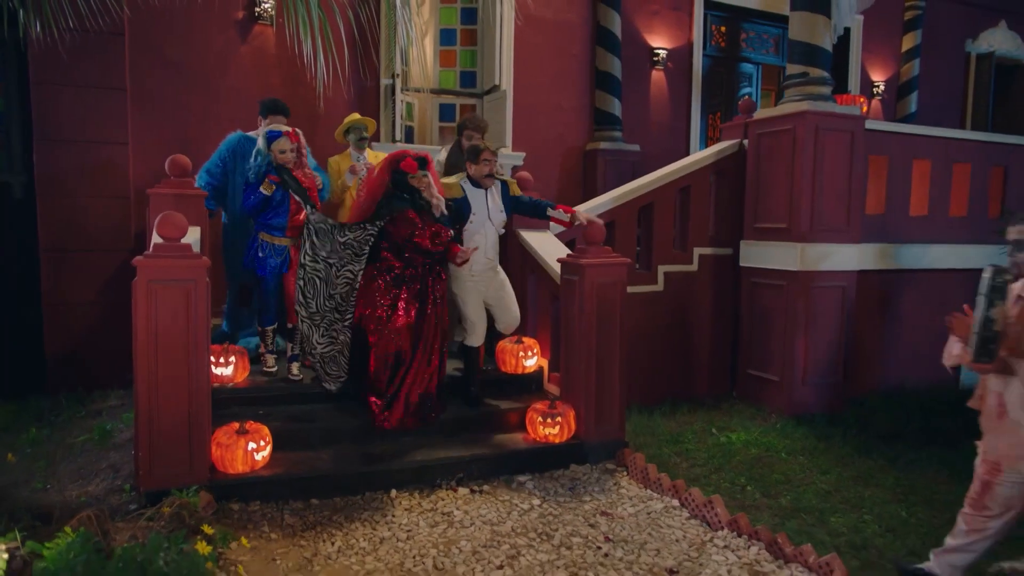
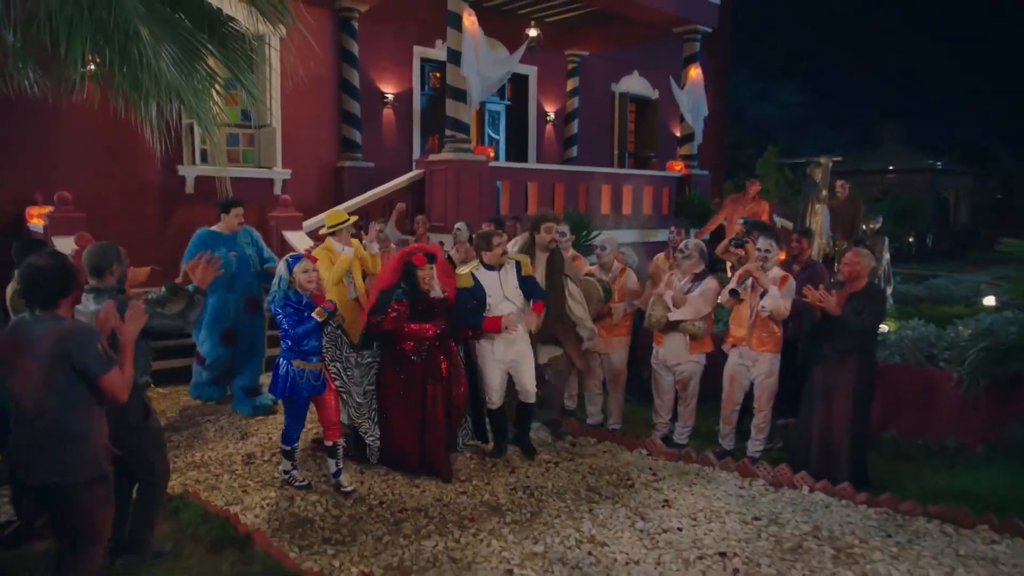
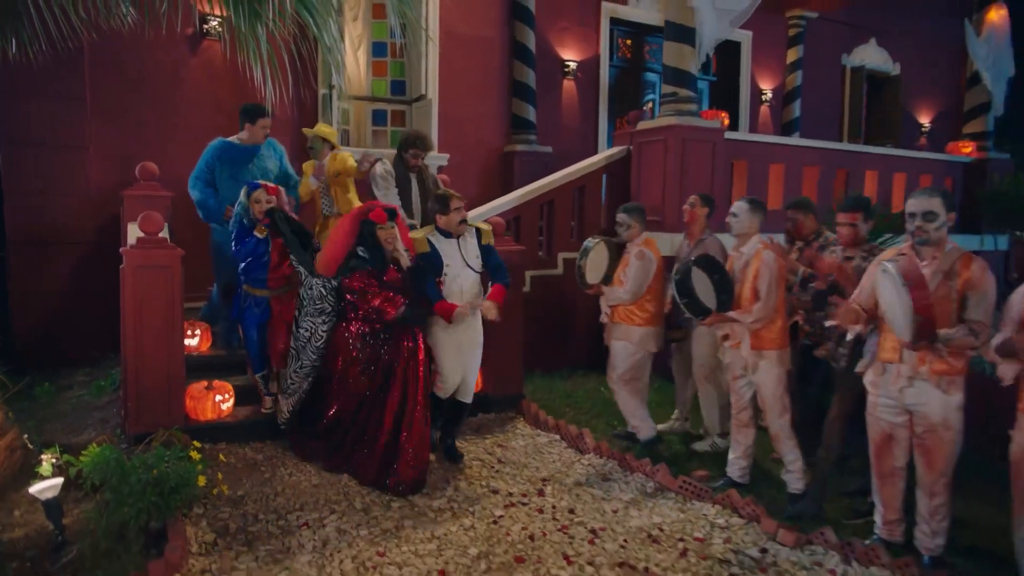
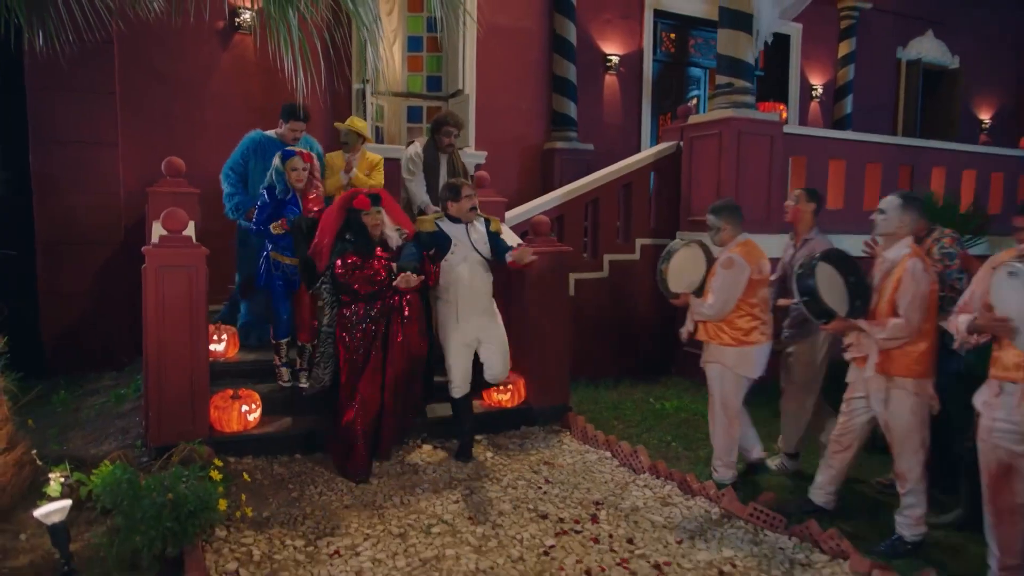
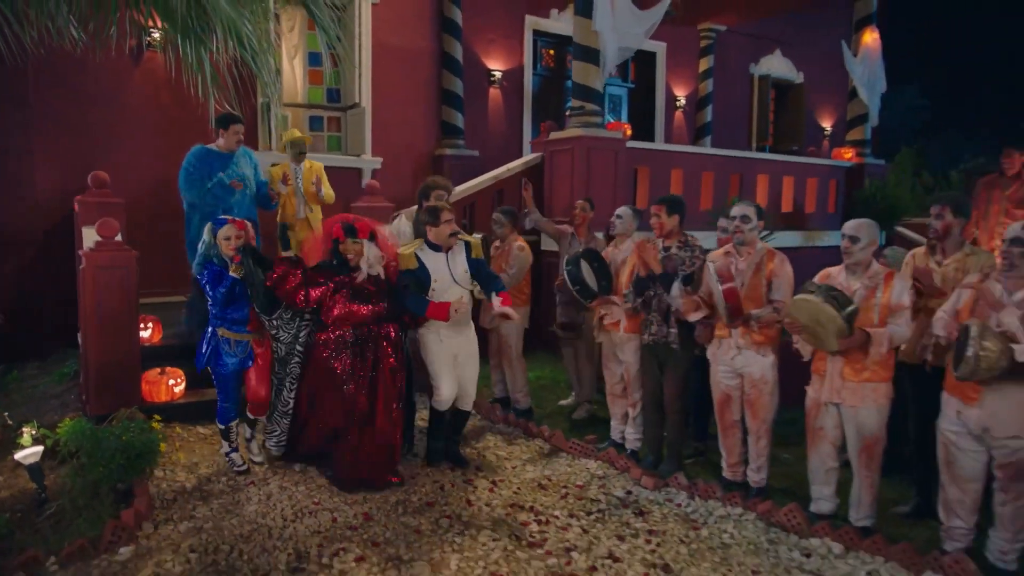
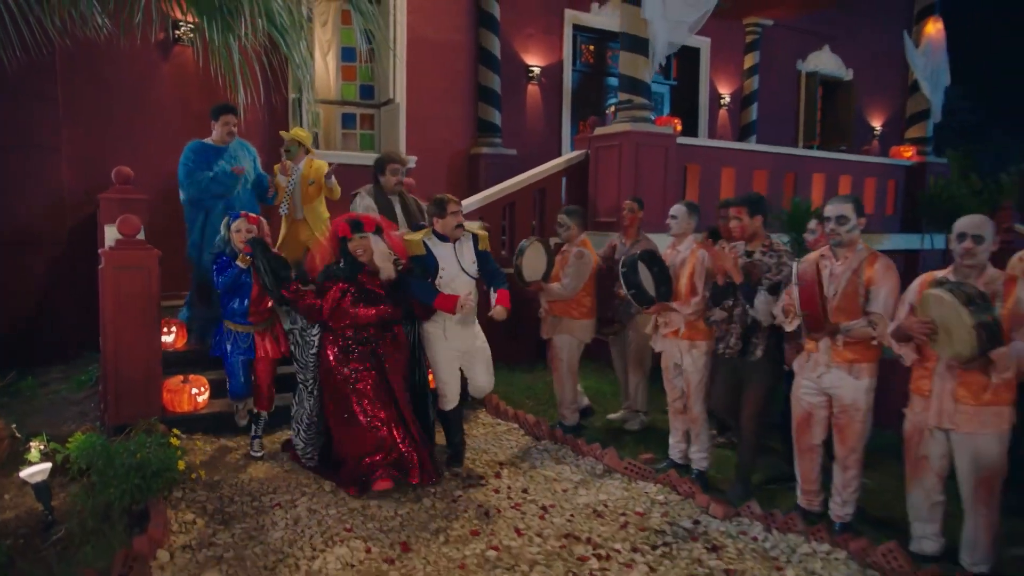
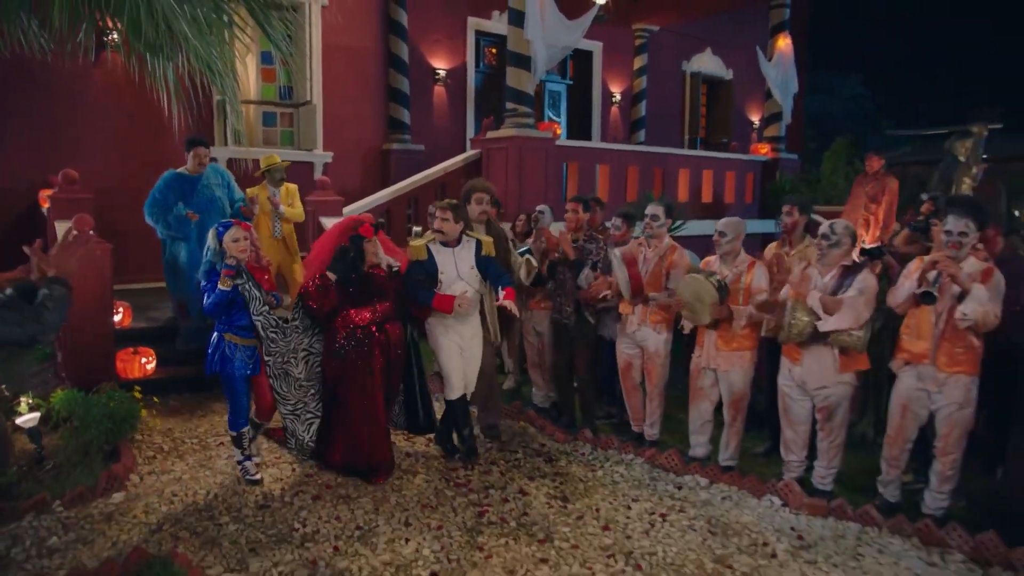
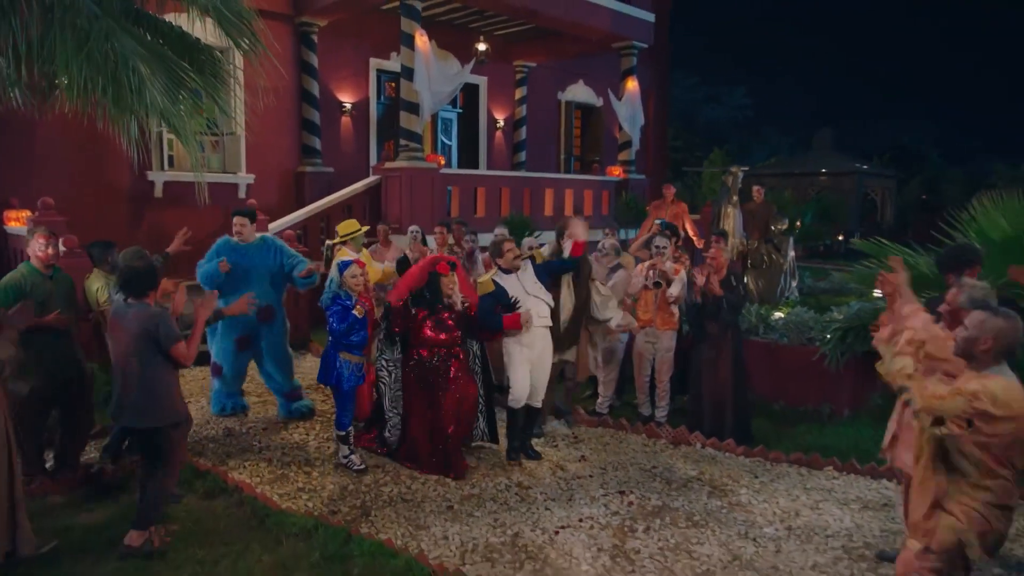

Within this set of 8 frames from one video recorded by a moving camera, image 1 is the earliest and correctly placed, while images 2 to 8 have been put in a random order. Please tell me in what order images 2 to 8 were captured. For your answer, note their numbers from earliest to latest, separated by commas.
4, 3, 6, 5, 7, 2, 8
